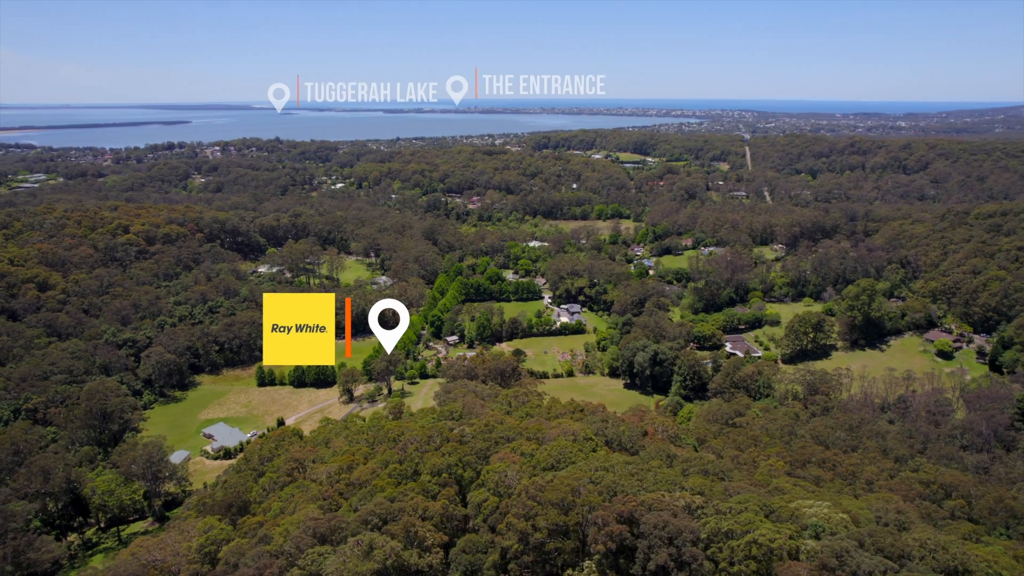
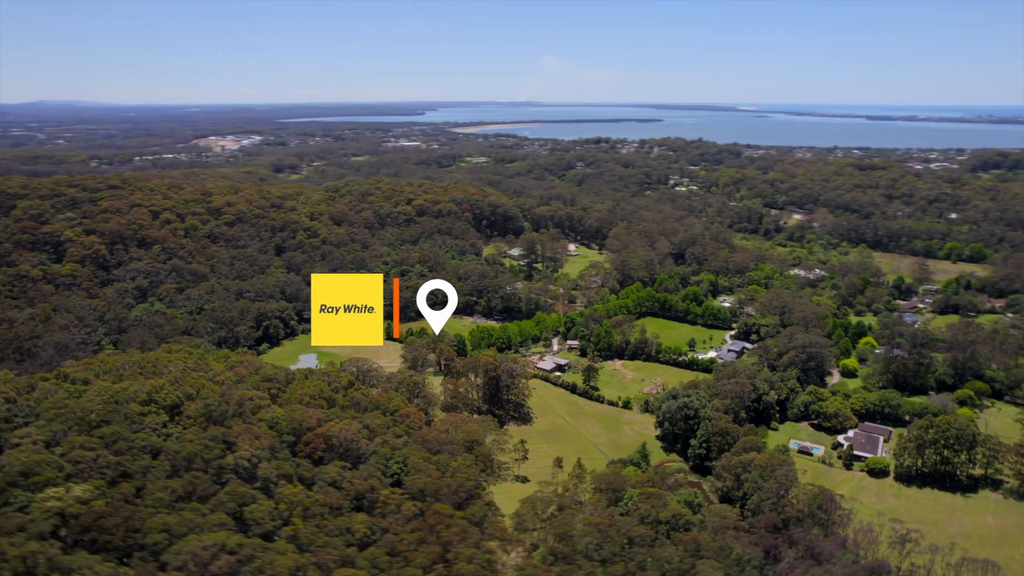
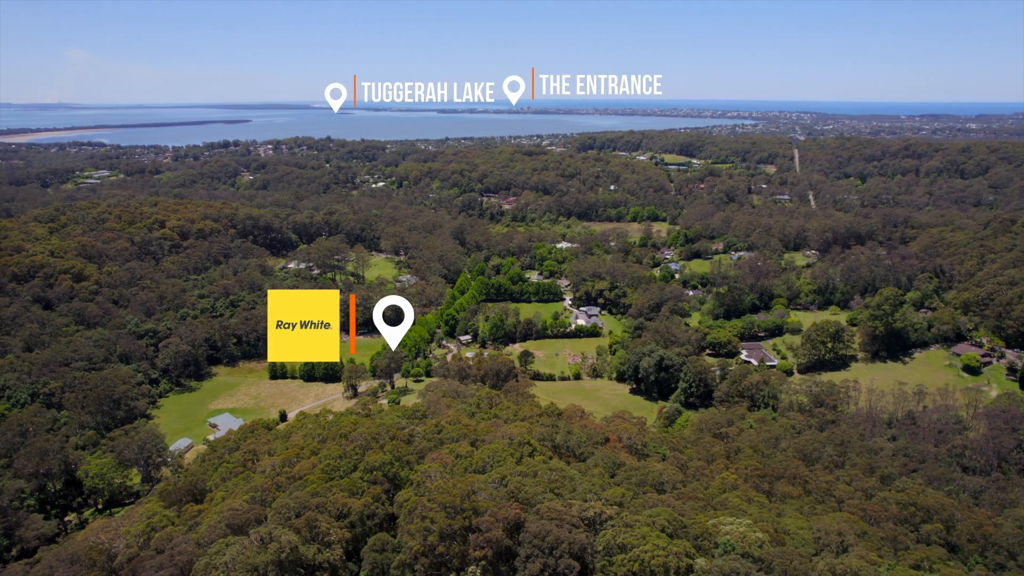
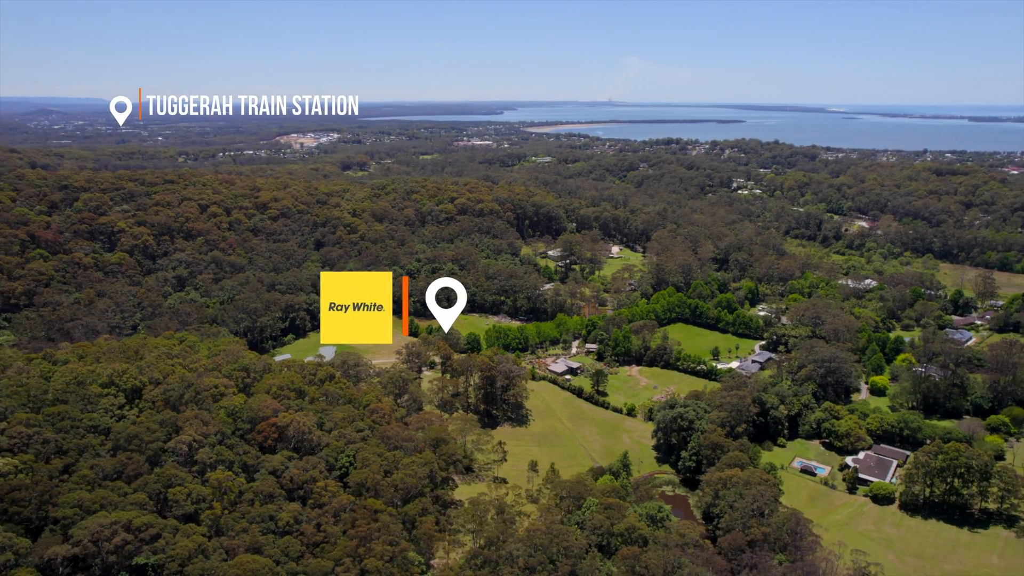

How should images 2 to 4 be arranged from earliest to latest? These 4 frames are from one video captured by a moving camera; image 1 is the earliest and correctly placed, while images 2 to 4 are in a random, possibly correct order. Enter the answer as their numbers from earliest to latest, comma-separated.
3, 2, 4
